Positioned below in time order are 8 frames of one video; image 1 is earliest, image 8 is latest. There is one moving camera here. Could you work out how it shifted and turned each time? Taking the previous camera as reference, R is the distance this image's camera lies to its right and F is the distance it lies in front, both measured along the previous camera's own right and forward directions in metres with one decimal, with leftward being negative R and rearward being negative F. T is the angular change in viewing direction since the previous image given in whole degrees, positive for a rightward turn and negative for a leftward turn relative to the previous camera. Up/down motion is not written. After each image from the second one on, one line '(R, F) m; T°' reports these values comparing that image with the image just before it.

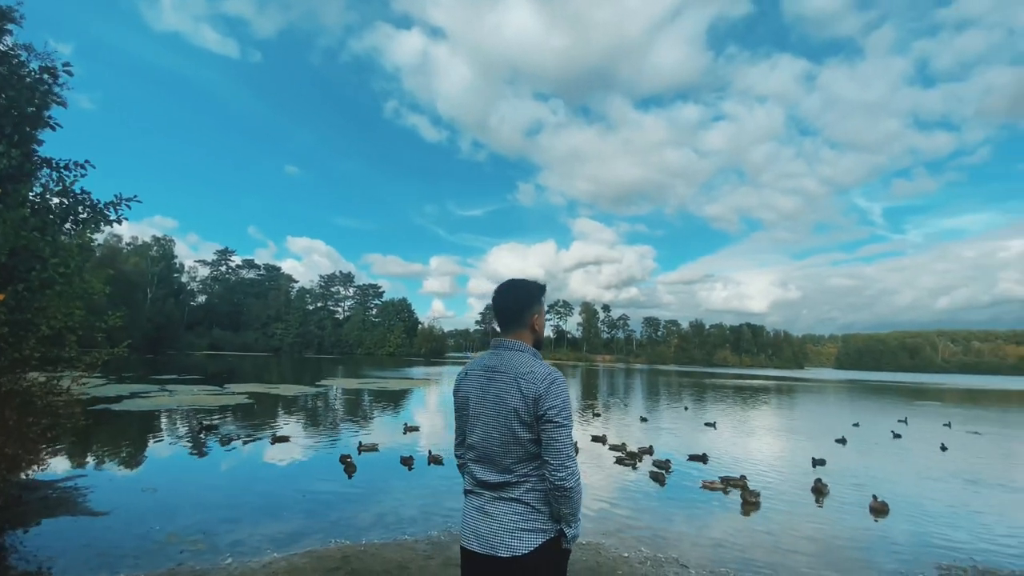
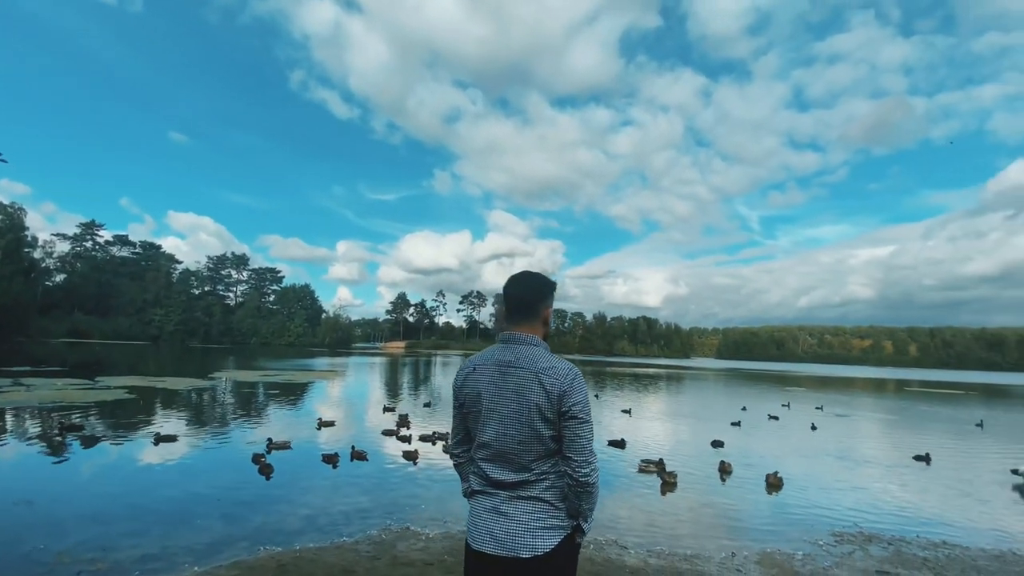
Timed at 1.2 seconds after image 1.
(-0.9, +0.2) m; +11°
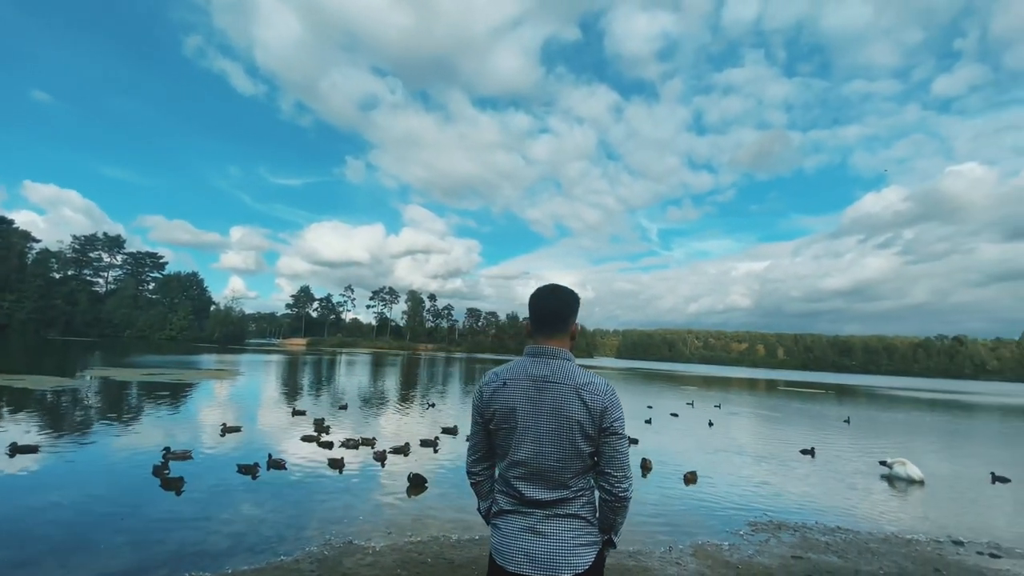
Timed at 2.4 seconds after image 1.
(0.0, +0.1) m; -5°
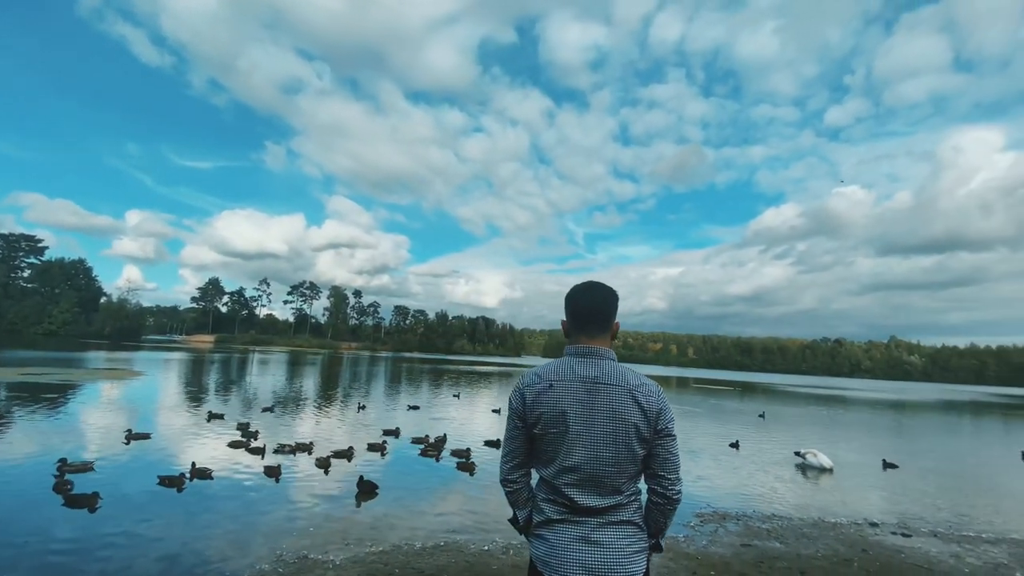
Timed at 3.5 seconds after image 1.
(+0.4, +0.1) m; -10°
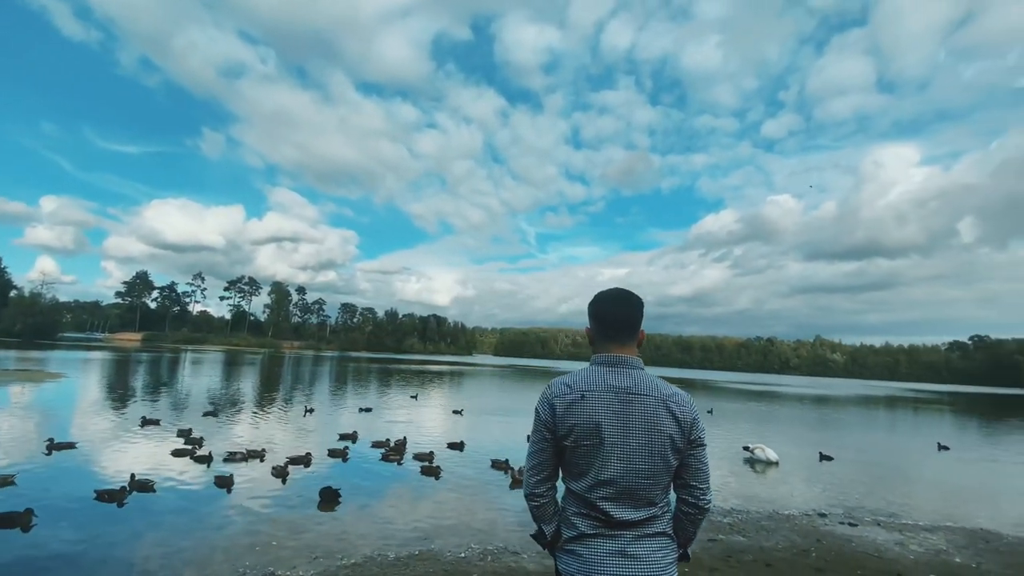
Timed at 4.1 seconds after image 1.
(-0.6, +0.2) m; +6°
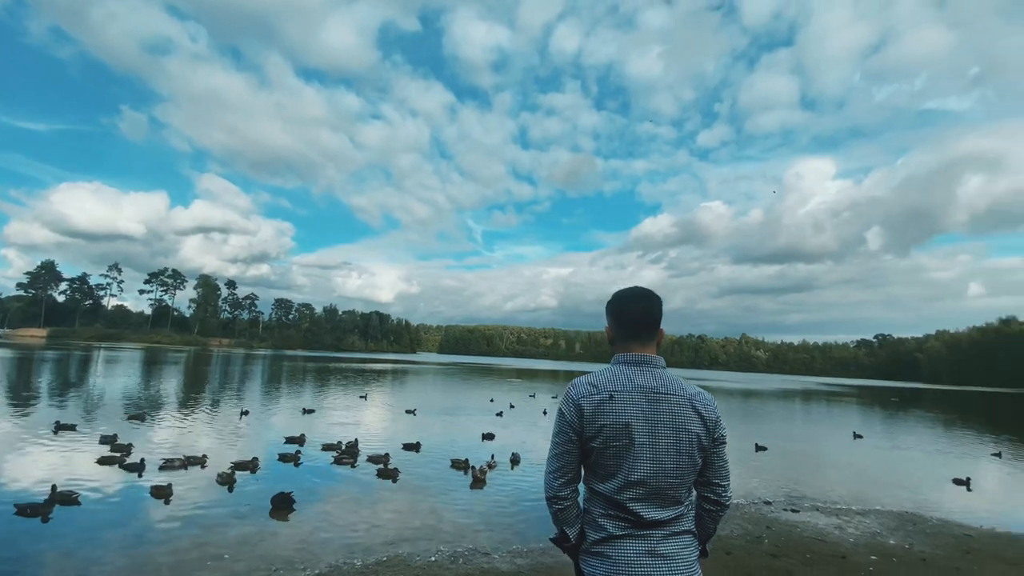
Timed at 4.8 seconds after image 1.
(-0.6, +0.2) m; +7°
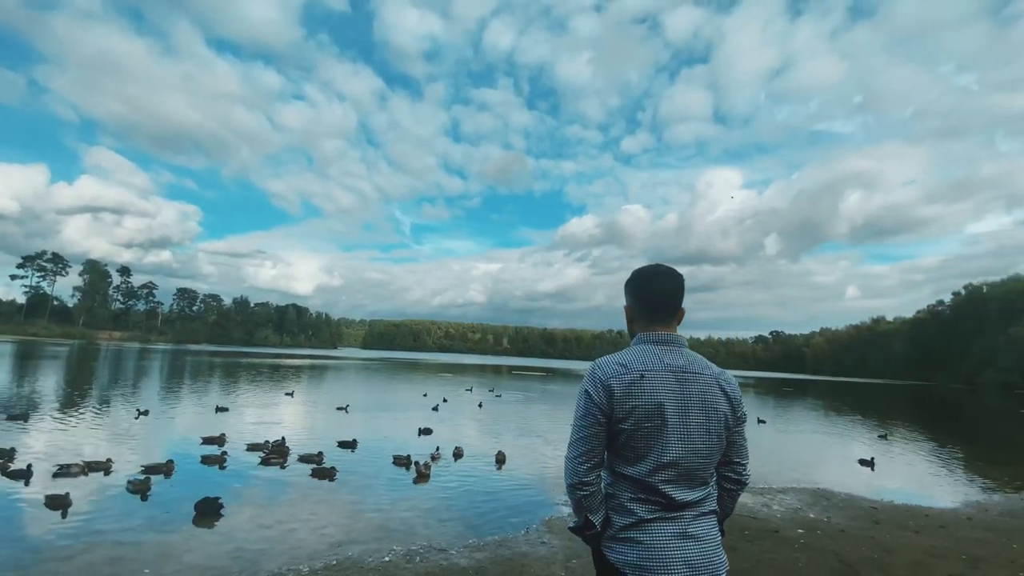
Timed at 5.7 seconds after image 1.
(-0.7, +0.3) m; +9°
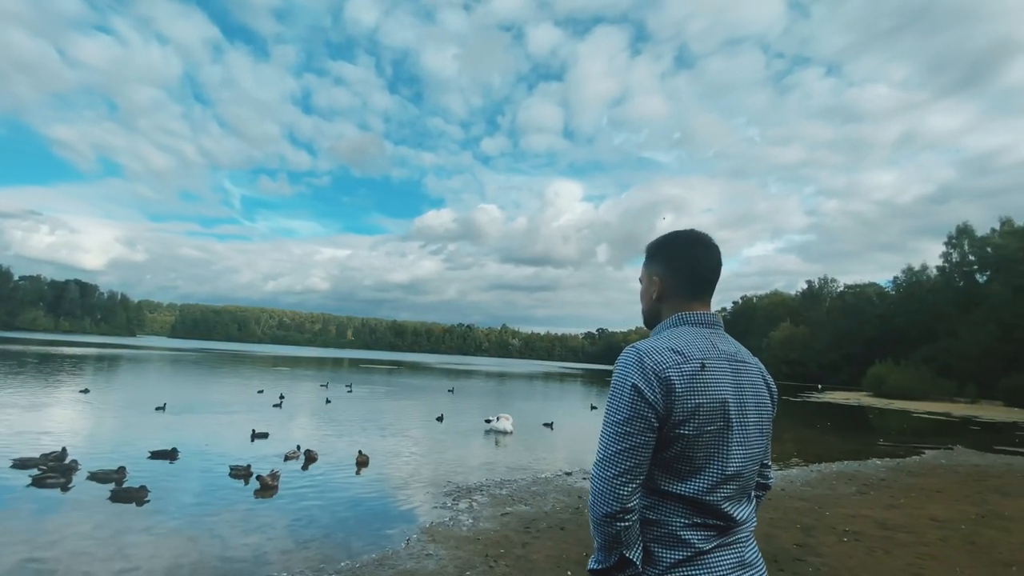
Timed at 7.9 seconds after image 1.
(-0.9, +1.2) m; +17°
